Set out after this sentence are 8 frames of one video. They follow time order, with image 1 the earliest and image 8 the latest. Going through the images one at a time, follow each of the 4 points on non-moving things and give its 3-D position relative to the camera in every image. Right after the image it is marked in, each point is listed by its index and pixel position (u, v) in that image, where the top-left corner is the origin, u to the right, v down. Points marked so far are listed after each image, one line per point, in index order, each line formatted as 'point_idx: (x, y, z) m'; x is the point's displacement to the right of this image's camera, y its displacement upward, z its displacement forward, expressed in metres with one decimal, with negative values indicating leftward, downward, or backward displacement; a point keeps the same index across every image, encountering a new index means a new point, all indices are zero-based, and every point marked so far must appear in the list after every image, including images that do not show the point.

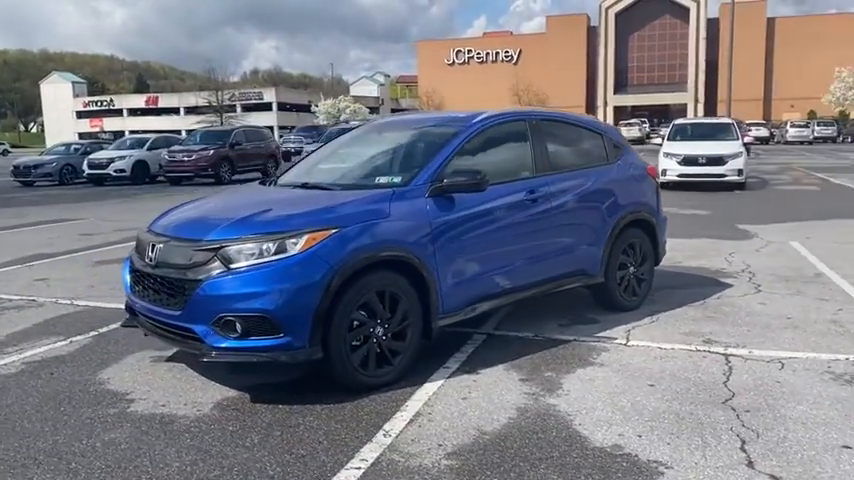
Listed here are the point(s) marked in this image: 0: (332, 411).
0: (-0.6, -1.0, +4.6) m
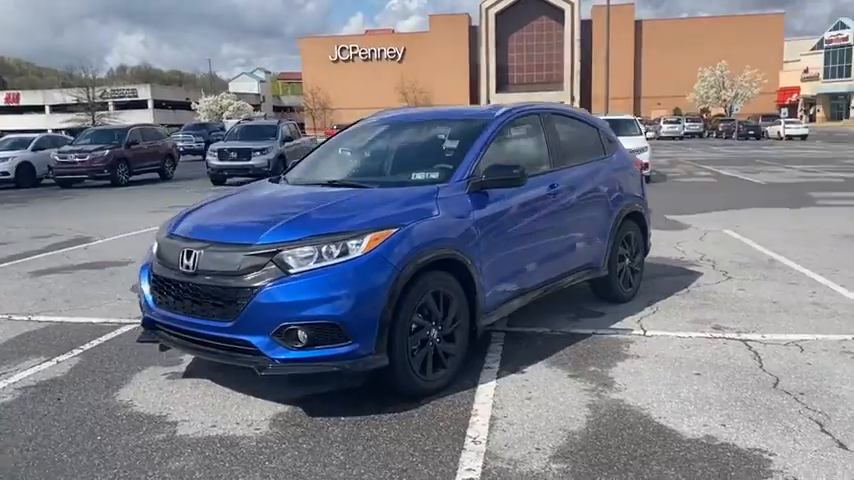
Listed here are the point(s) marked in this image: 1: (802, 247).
0: (-0.1, -1.0, +4.3) m
1: (+5.1, -0.1, +10.1) m
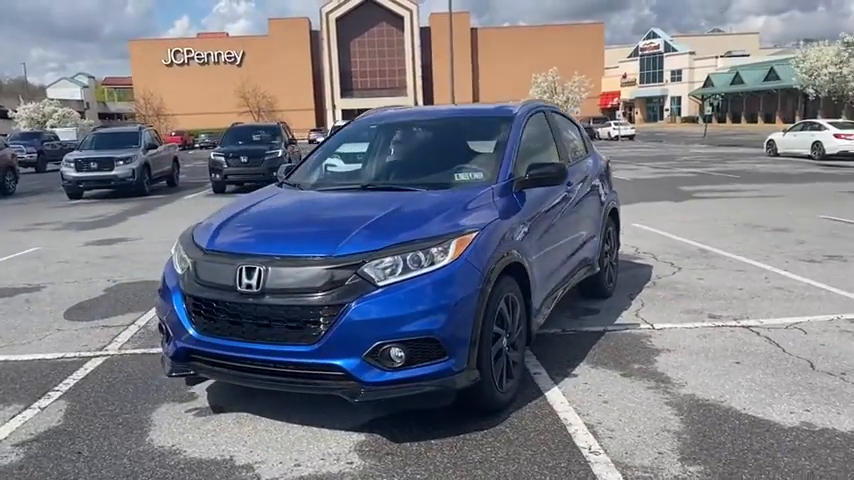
0: (+0.4, -1.1, +4.1) m
1: (+4.2, 0.0, +10.8) m
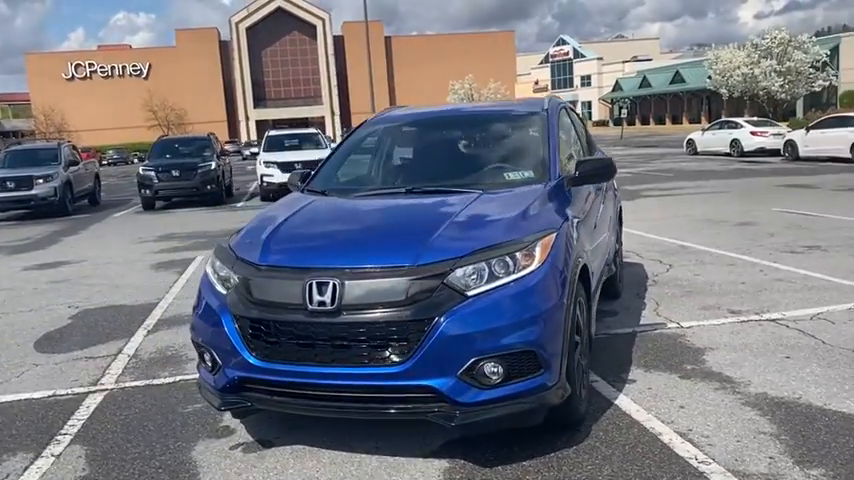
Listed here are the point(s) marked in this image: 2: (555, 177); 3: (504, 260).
0: (+0.8, -1.1, +3.8) m
1: (+3.8, +0.1, +10.9) m
2: (+0.8, +0.4, +4.8) m
3: (+0.4, -0.1, +3.6) m
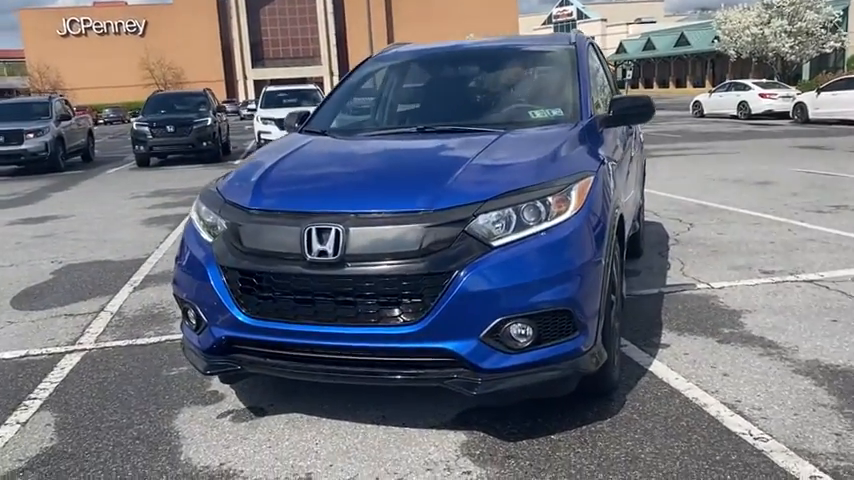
0: (+0.9, -0.8, +3.3) m
1: (+3.9, +0.6, +10.4) m
2: (+0.9, +0.7, +4.3) m
3: (+0.4, +0.1, +3.1) m
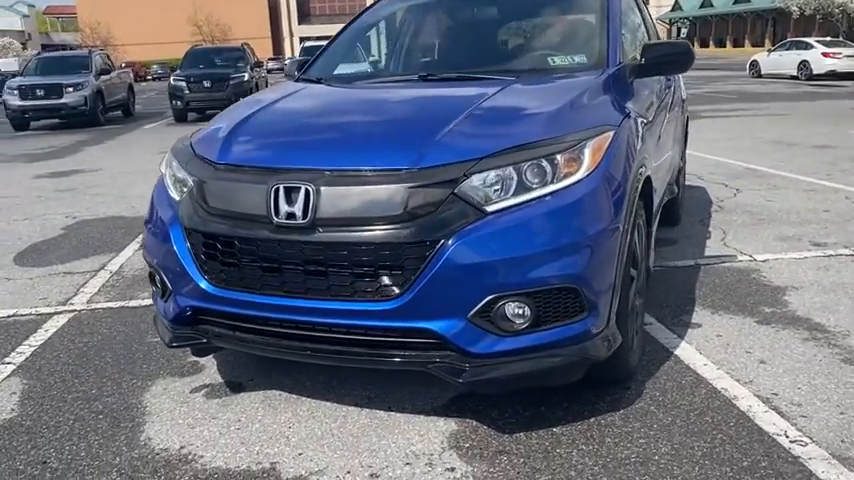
0: (+0.8, -0.7, +2.9) m
1: (+4.3, +1.1, +9.7) m
2: (+0.9, +0.9, +3.8) m
3: (+0.4, +0.3, +2.7) m
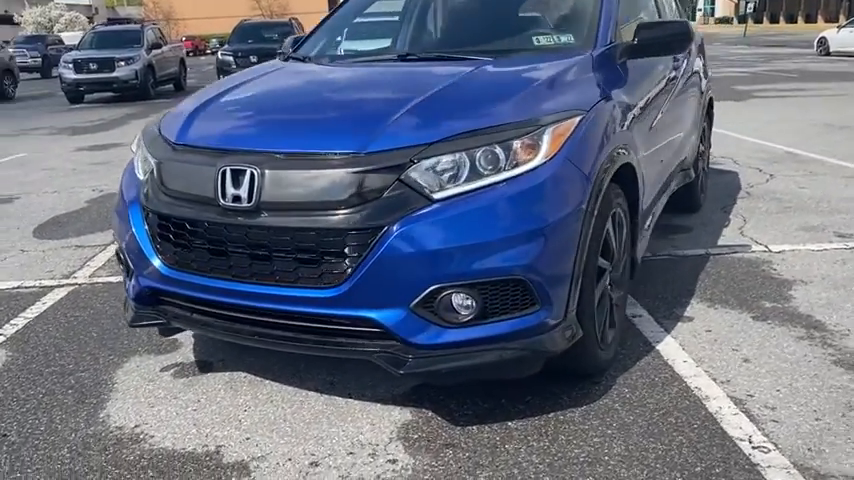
0: (+0.7, -0.7, +2.8) m
1: (+4.6, +1.2, +9.2) m
2: (+0.8, +0.9, +3.6) m
3: (+0.2, +0.3, +2.6) m
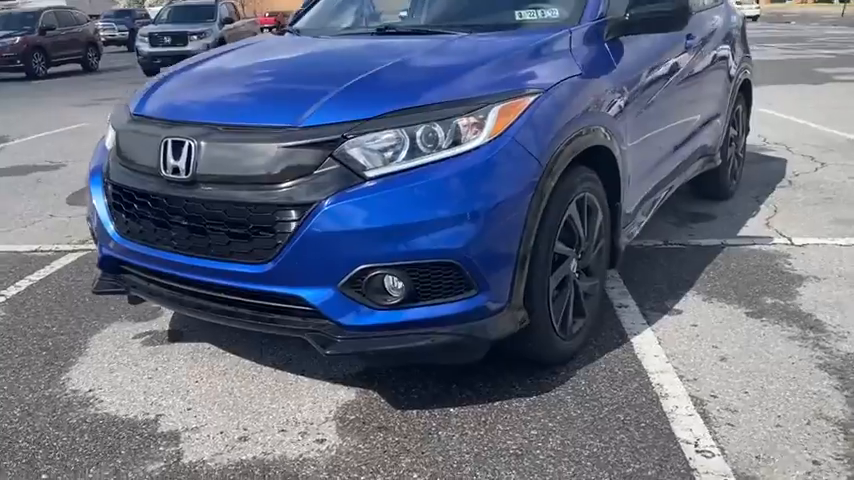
0: (+0.4, -0.6, +2.7) m
1: (+5.1, +1.3, +8.6) m
2: (+0.8, +1.0, +3.4) m
3: (0.0, +0.4, +2.5) m
